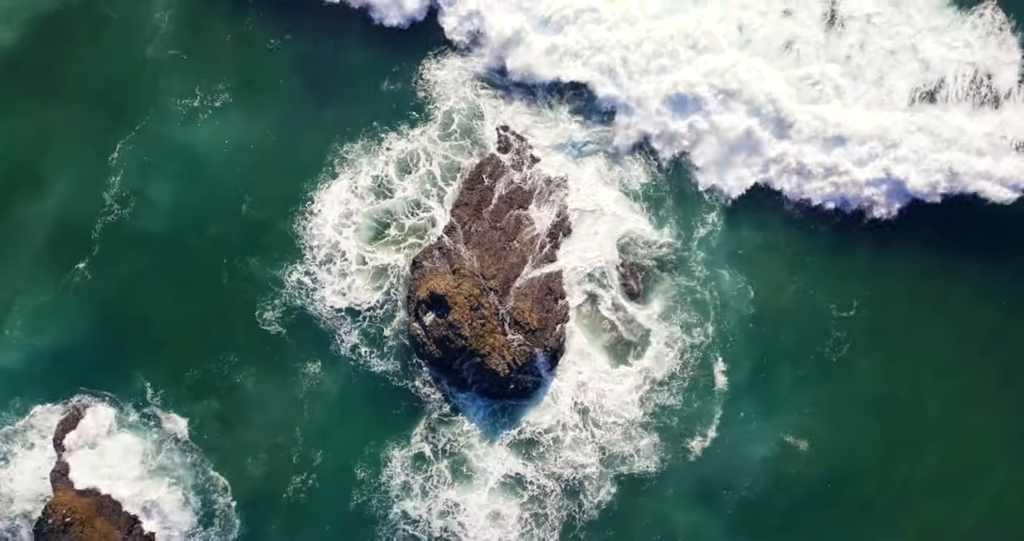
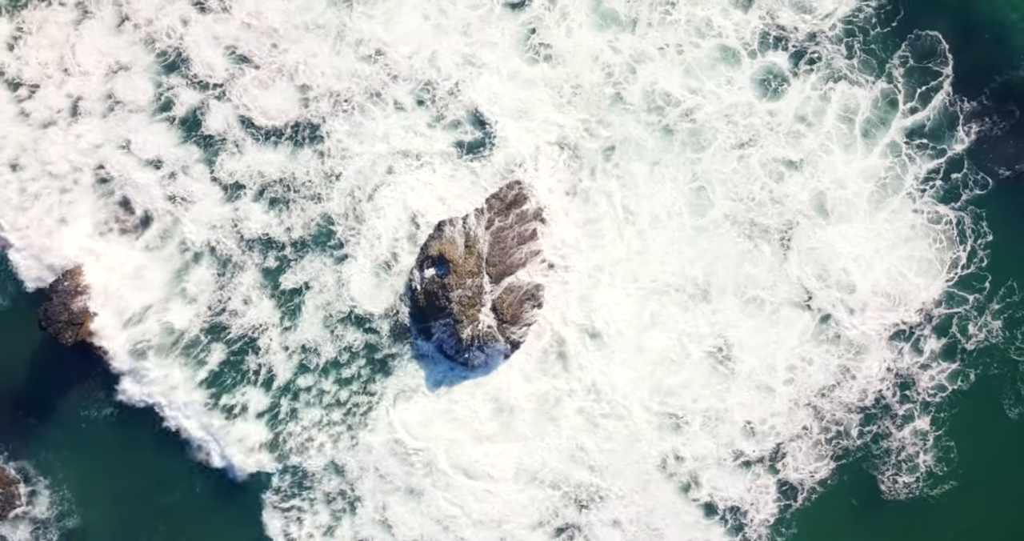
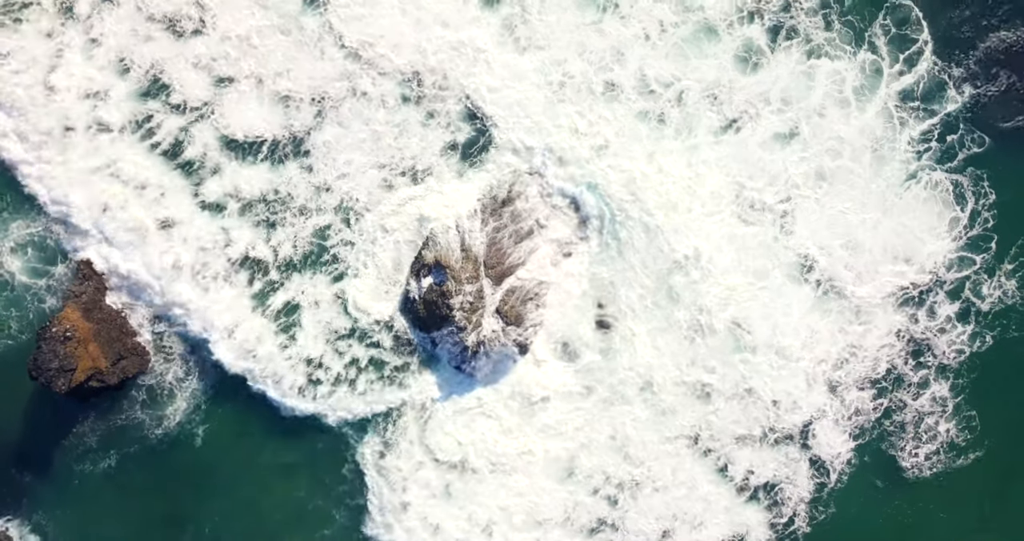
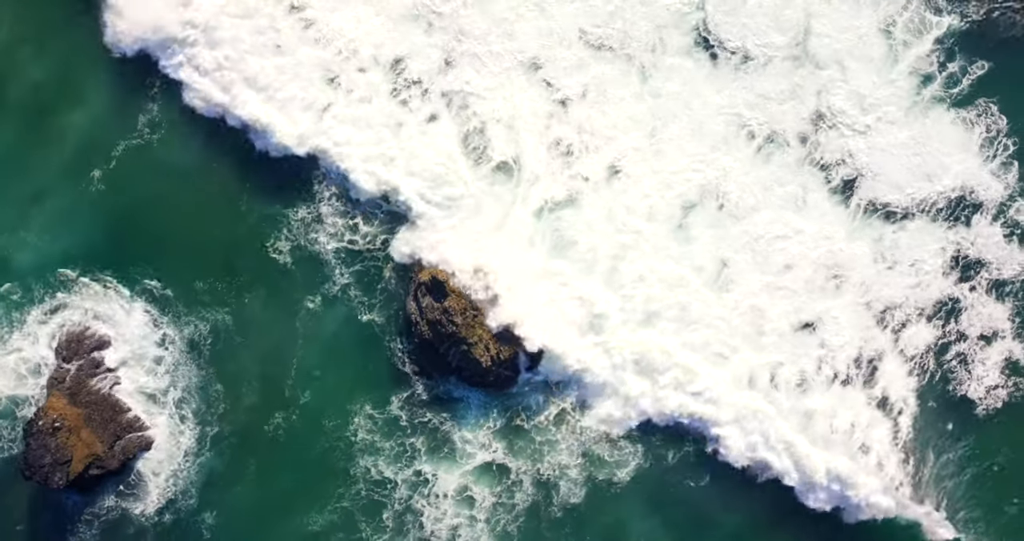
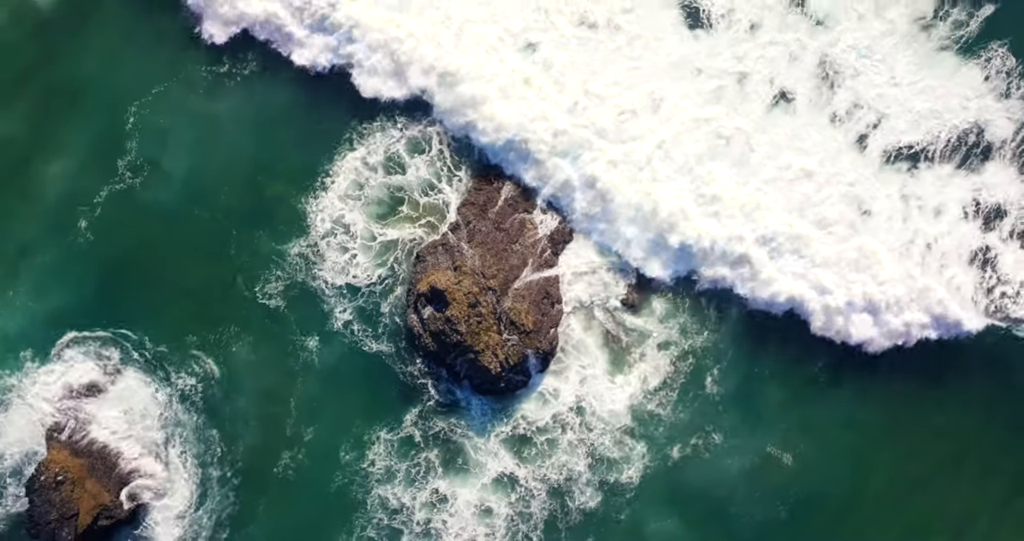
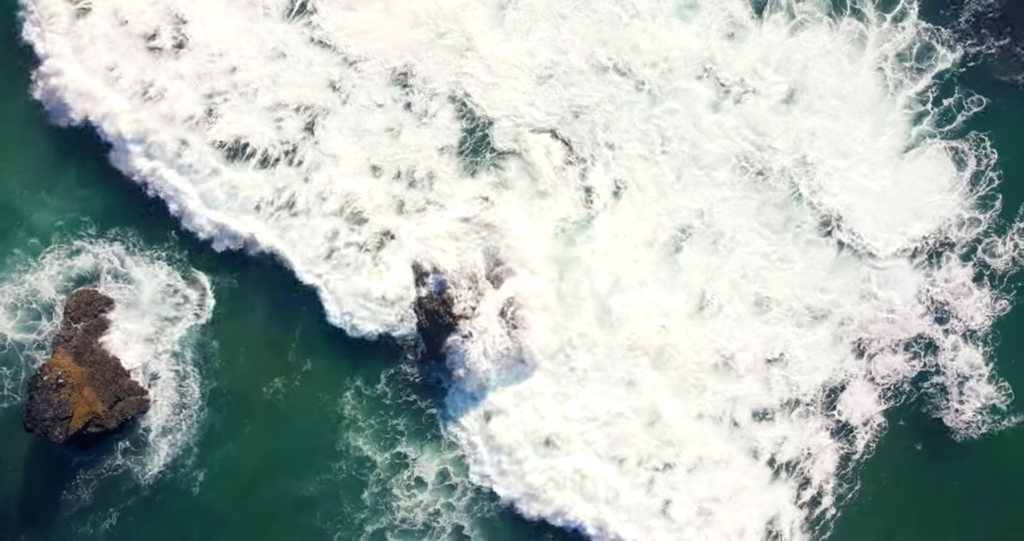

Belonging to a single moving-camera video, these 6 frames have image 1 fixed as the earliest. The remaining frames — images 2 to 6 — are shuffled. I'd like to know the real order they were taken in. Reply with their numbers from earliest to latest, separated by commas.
5, 4, 6, 3, 2
